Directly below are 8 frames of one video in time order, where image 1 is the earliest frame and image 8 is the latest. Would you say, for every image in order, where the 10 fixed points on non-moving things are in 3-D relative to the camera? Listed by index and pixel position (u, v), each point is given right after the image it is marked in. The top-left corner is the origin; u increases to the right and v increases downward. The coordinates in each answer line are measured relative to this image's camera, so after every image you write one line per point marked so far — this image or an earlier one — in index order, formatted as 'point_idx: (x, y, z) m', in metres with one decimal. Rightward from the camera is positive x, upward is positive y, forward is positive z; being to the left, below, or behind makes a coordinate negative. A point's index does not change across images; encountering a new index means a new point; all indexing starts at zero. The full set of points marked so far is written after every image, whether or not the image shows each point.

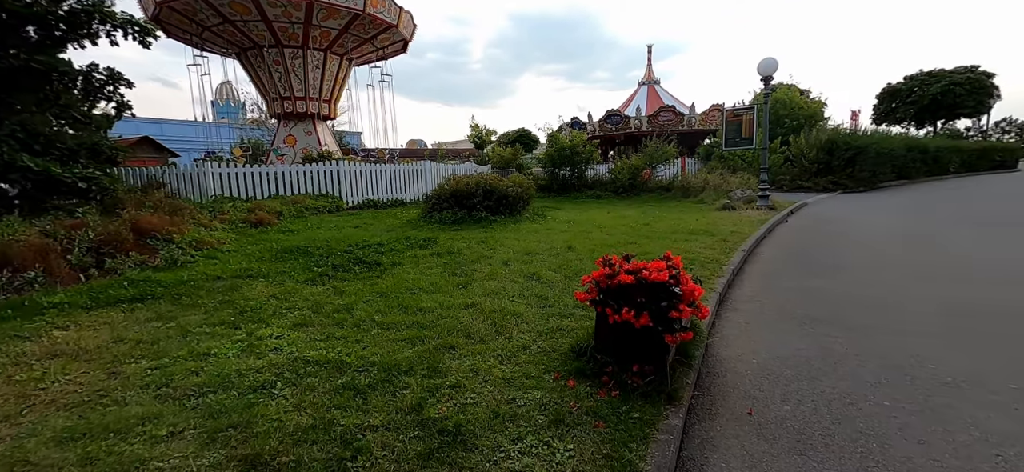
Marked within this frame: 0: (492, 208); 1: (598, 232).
0: (-0.4, +0.6, +9.2) m
1: (+1.6, +0.1, +8.4) m
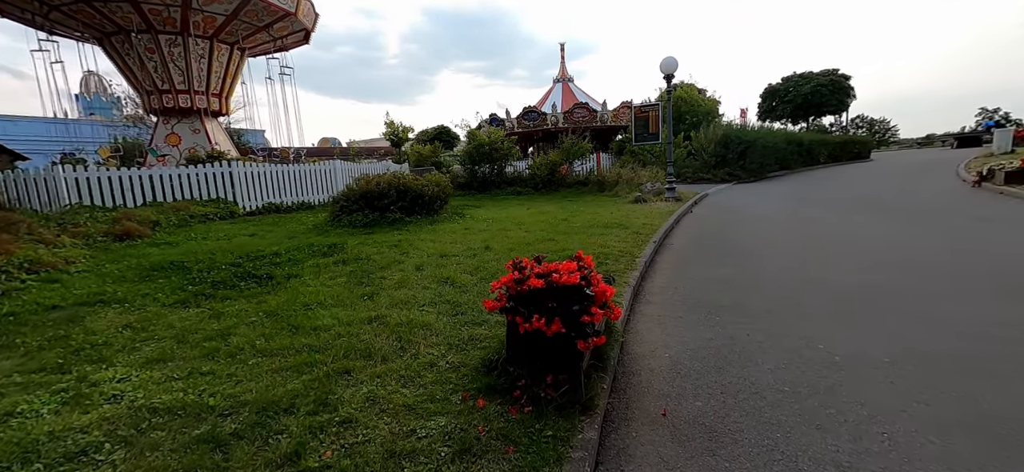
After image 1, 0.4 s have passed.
0: (-2.1, +0.5, +8.8) m
1: (+0.1, +0.1, +8.3) m
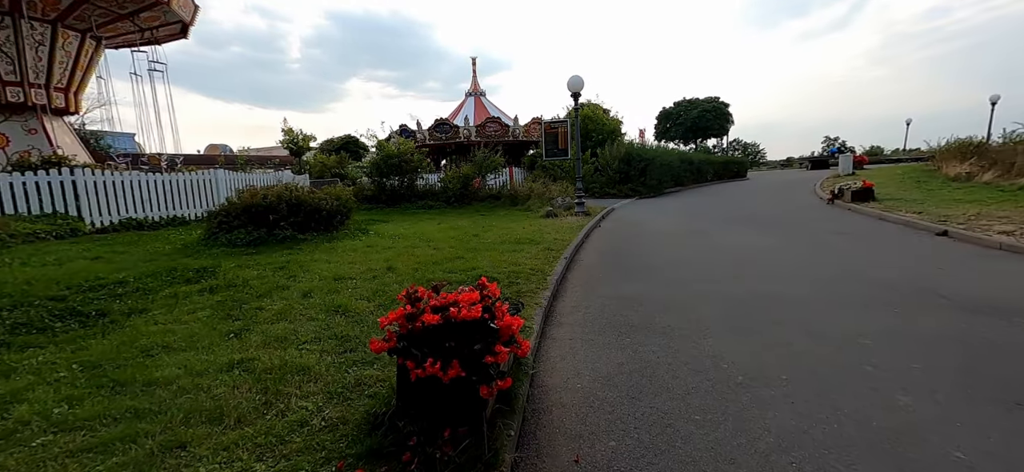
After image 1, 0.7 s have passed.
0: (-3.7, +0.2, +7.9) m
1: (-1.5, -0.2, +7.9) m
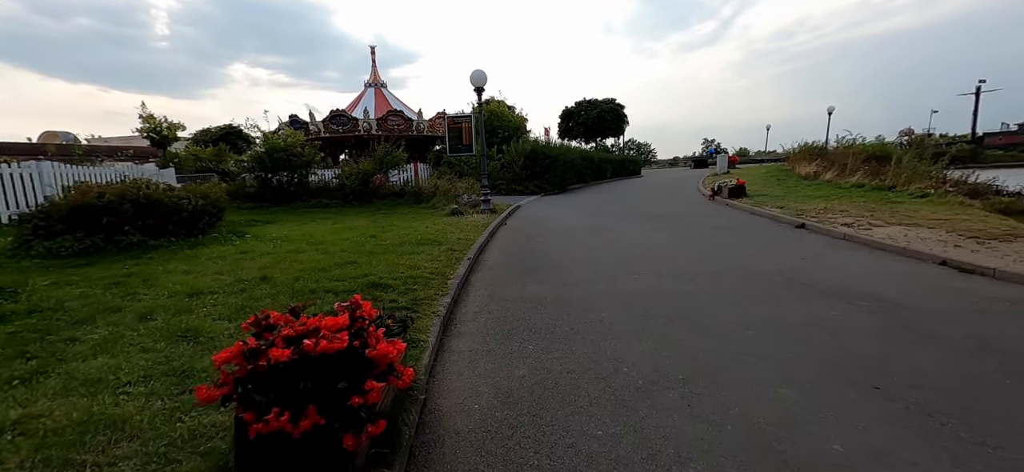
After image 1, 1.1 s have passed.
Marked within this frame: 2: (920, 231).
0: (-5.3, +0.1, +6.6) m
1: (-3.1, -0.2, +7.1) m
2: (+7.4, +0.1, +8.3) m
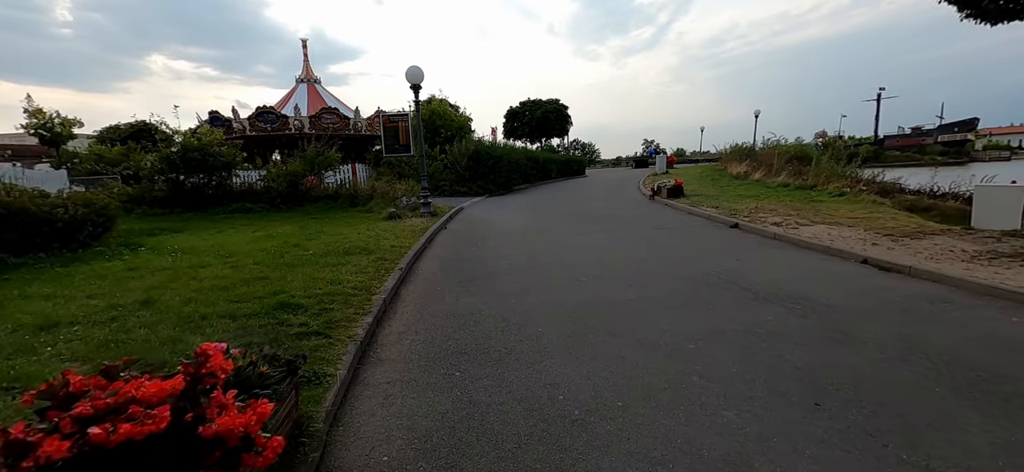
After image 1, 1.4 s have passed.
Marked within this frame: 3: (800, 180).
0: (-6.1, -0.1, +5.6) m
1: (-4.1, -0.4, +6.3) m
2: (+6.3, +0.1, +8.7) m
3: (+10.3, +2.0, +16.3) m
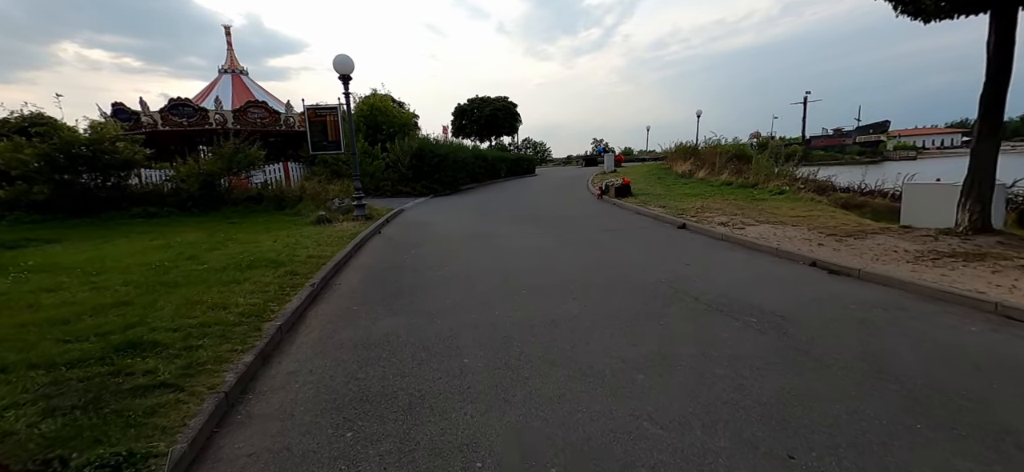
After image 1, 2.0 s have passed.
0: (-6.9, -0.3, +4.2) m
1: (-4.9, -0.6, +5.1) m
2: (+5.1, +0.1, +8.5) m
3: (+8.3, +2.1, +16.5) m
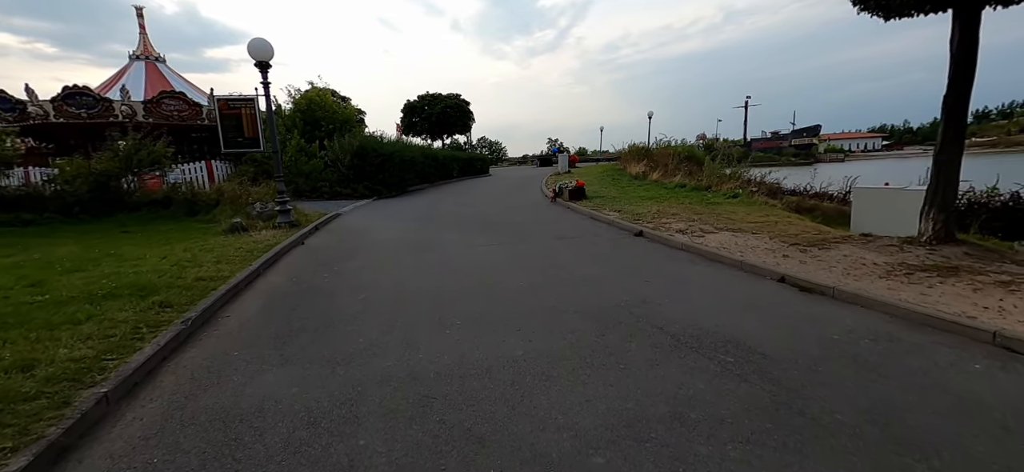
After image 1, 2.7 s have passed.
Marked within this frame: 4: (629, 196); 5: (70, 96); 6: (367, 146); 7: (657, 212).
0: (-7.4, -0.6, +2.5) m
1: (-5.5, -0.8, +3.6) m
2: (+4.1, 0.0, +8.0) m
3: (+6.5, +2.0, +16.2) m
4: (+3.7, +1.3, +14.4) m
5: (-15.8, +5.0, +16.3) m
6: (-6.2, +3.8, +19.3) m
7: (+3.5, +0.6, +10.9) m
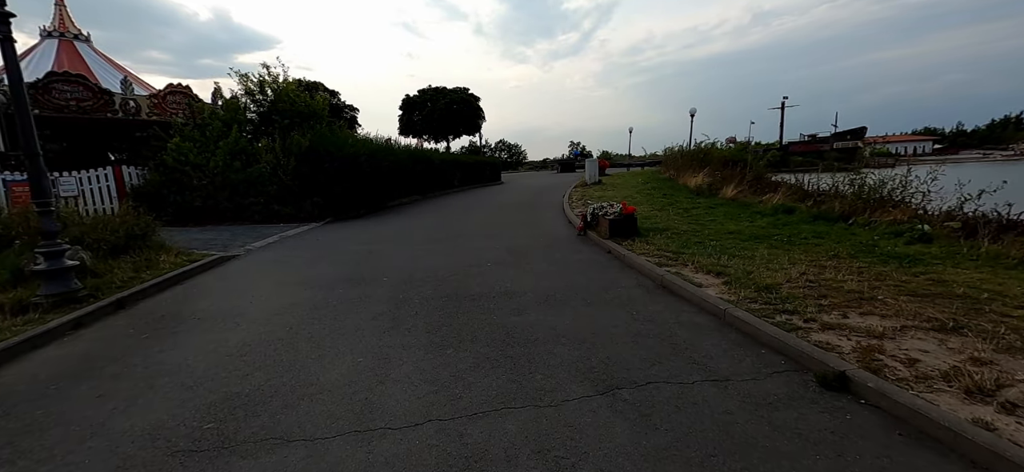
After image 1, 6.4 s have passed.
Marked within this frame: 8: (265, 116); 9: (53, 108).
0: (-7.9, -1.5, -2.7) m
1: (-5.9, -1.8, -1.8) m
2: (+3.9, -1.1, +2.2) m
3: (+6.7, +0.8, +10.3) m
4: (+3.8, +0.1, +8.6) m
5: (-15.6, +4.0, +11.4) m
6: (-5.8, +2.7, +14.0) m
7: (+3.4, -0.6, +5.1) m
8: (-9.4, +4.6, +17.1) m
9: (-13.4, +3.6, +12.7) m
